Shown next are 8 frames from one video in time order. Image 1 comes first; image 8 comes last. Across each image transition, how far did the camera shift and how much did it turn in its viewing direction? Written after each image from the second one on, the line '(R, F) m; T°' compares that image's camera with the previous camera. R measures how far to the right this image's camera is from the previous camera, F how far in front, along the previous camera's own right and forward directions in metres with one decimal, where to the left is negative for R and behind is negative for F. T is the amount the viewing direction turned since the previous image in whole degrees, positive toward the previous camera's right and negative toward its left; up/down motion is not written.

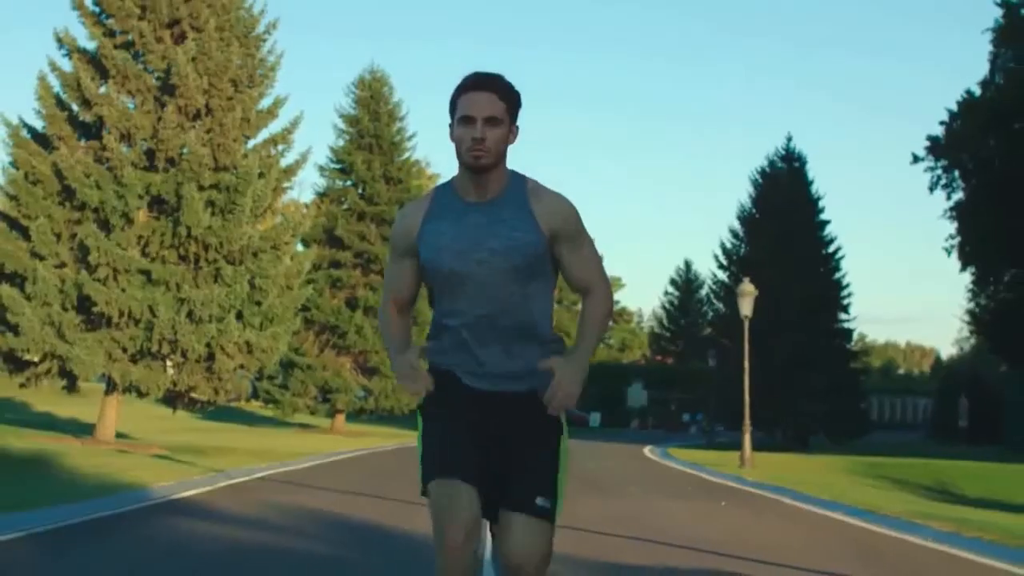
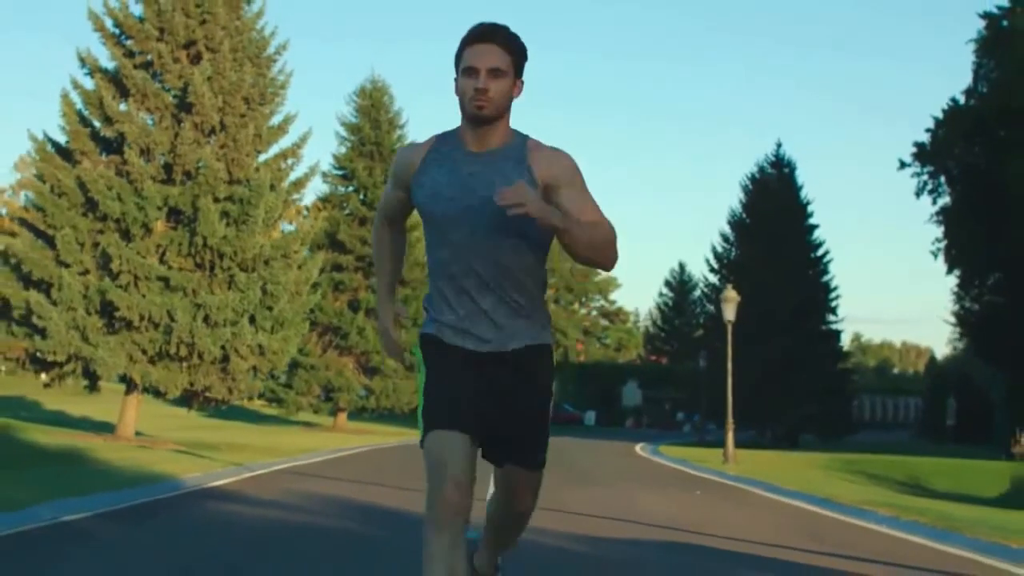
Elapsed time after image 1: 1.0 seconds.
(0.0, -1.9) m; 0°
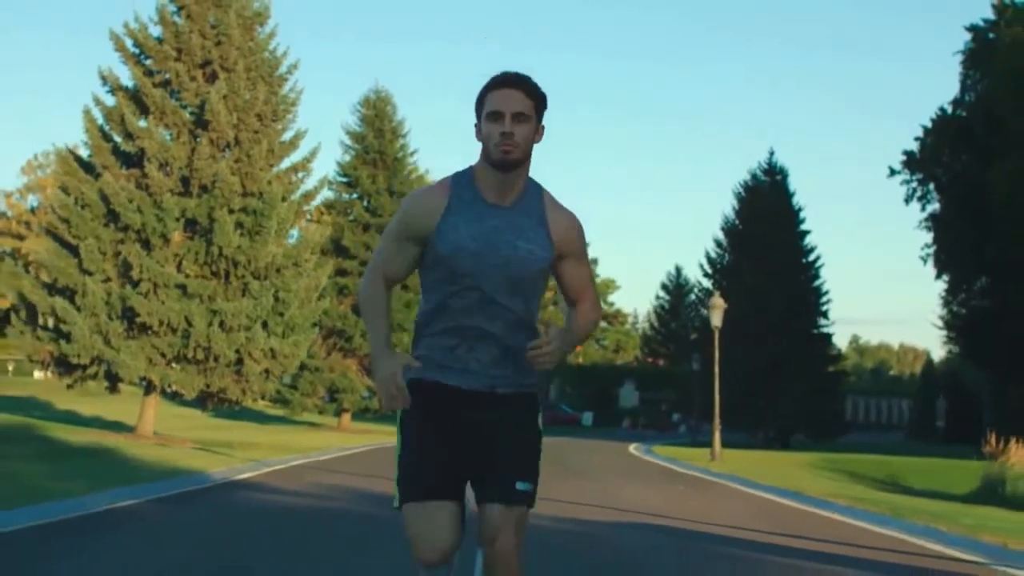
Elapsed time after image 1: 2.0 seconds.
(0.0, -1.8) m; 0°
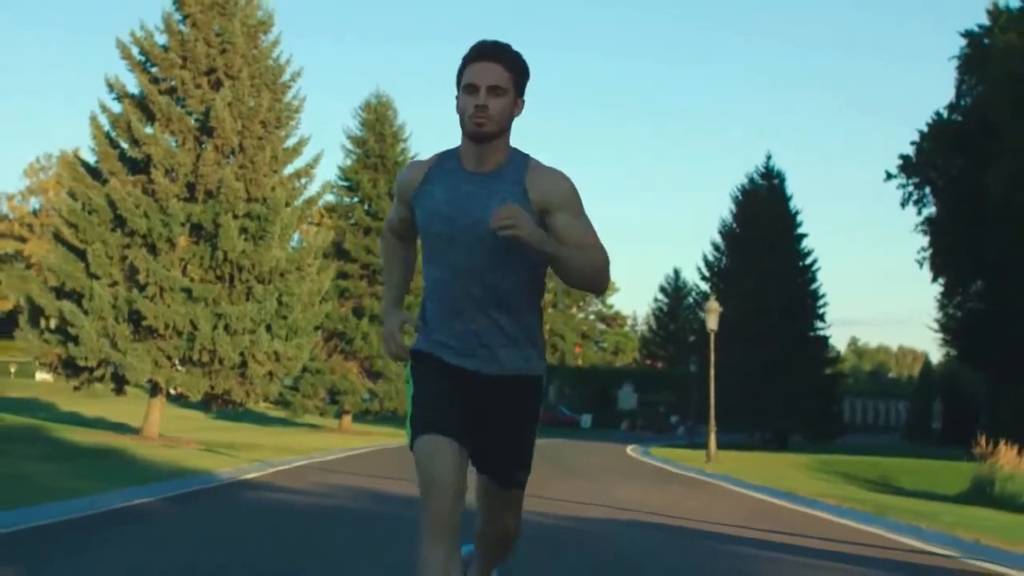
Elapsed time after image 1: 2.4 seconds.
(0.0, -0.6) m; 0°
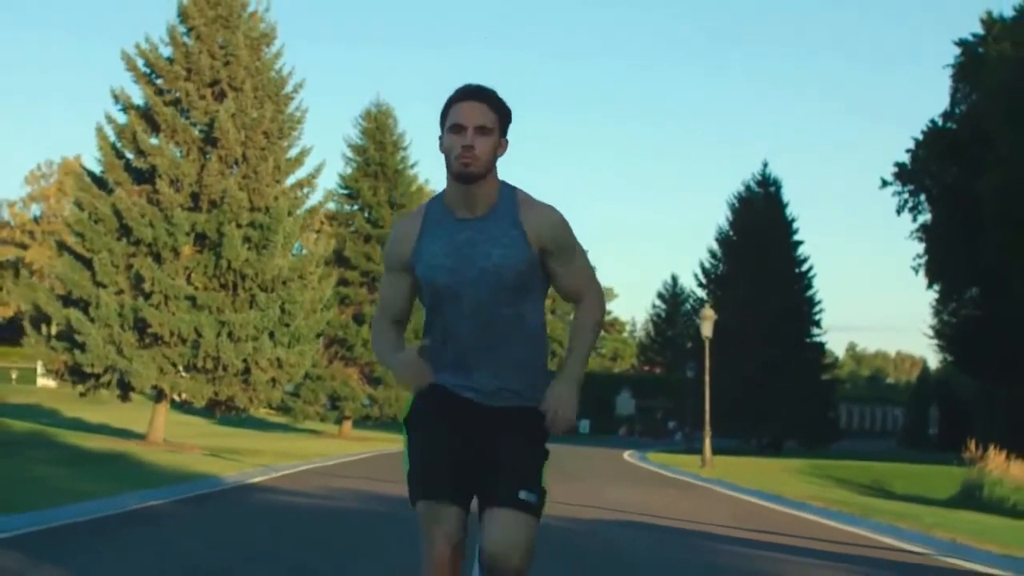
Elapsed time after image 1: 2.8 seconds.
(0.0, -0.6) m; 0°
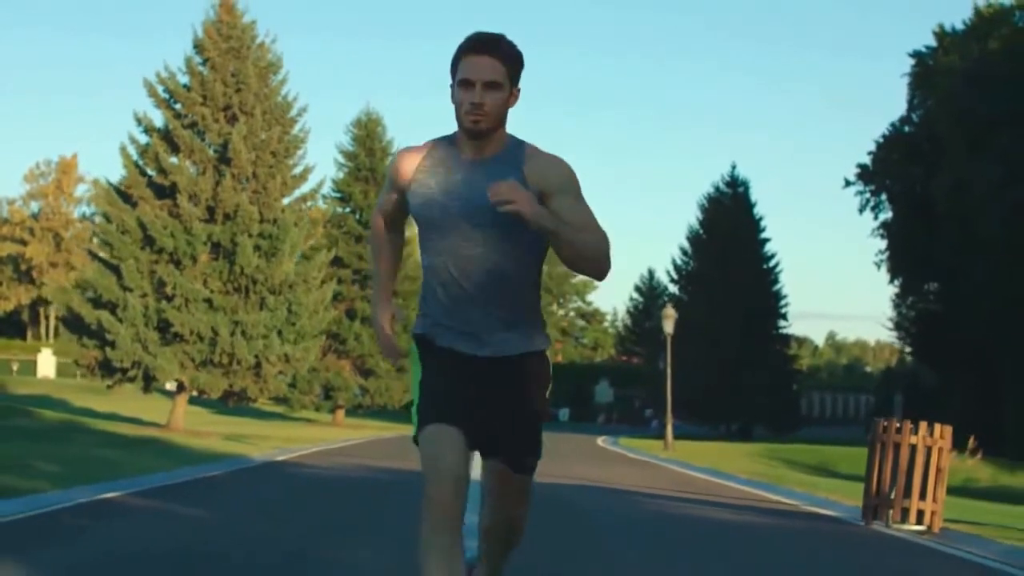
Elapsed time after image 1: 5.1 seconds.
(0.0, -4.2) m; +1°
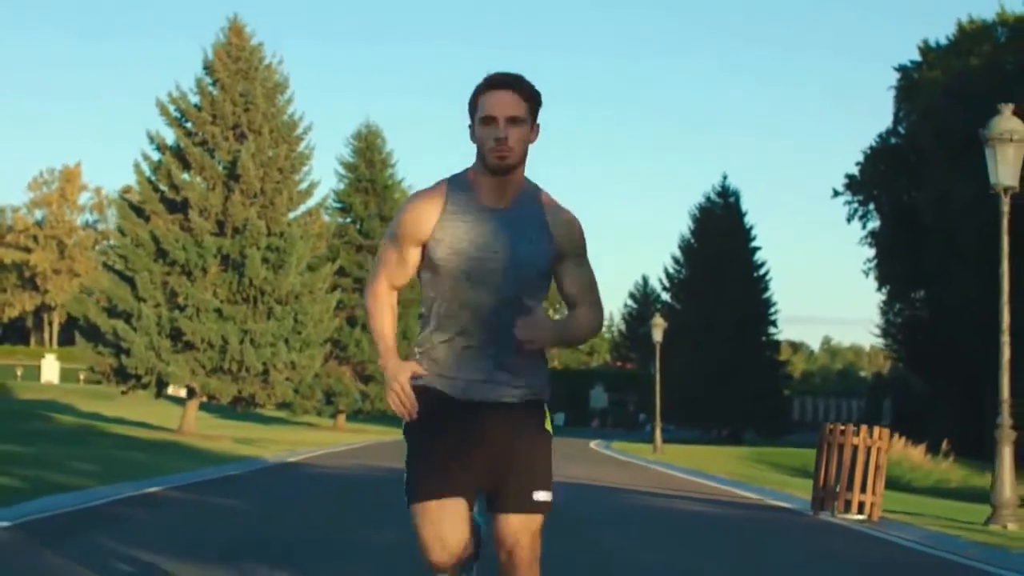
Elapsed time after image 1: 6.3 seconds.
(0.0, -1.9) m; 0°
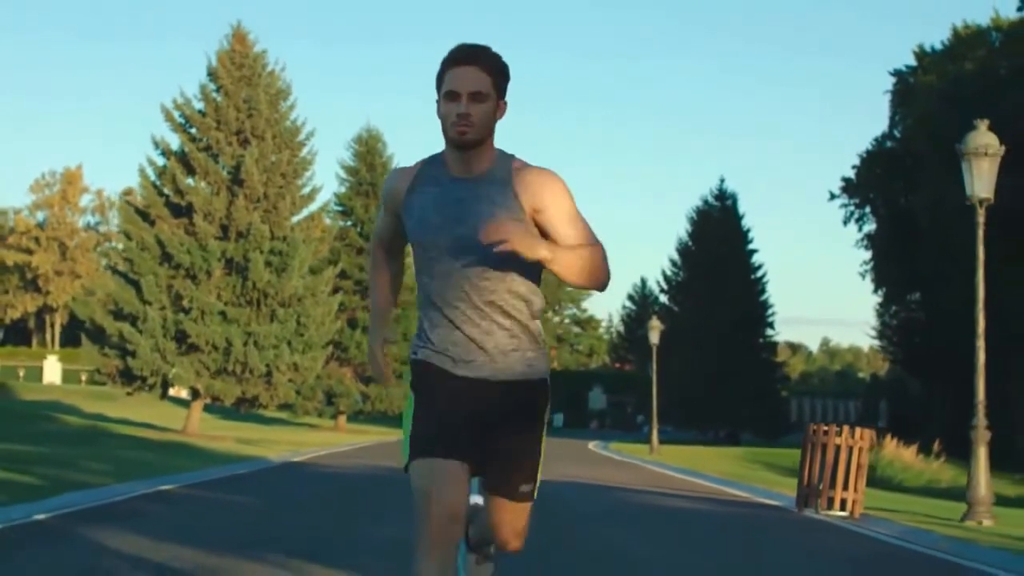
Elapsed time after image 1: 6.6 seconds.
(0.0, -0.7) m; 0°
